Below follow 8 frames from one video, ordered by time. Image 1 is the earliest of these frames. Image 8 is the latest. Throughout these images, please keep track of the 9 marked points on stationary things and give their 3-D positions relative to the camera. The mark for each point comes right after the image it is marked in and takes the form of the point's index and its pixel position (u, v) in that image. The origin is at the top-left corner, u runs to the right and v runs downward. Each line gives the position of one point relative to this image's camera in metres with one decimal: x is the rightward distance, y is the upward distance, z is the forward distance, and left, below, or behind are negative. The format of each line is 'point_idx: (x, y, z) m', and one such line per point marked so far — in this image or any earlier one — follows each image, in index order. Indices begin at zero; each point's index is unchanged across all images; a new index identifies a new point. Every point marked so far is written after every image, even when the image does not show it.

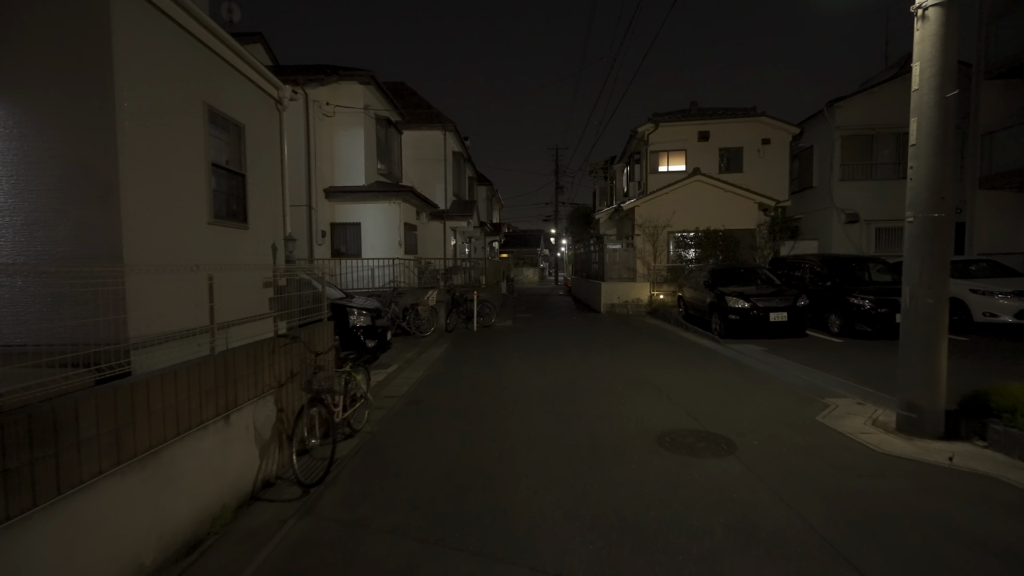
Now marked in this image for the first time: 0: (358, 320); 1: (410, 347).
0: (-3.0, -0.6, +9.3) m
1: (-2.5, -1.5, +11.8) m
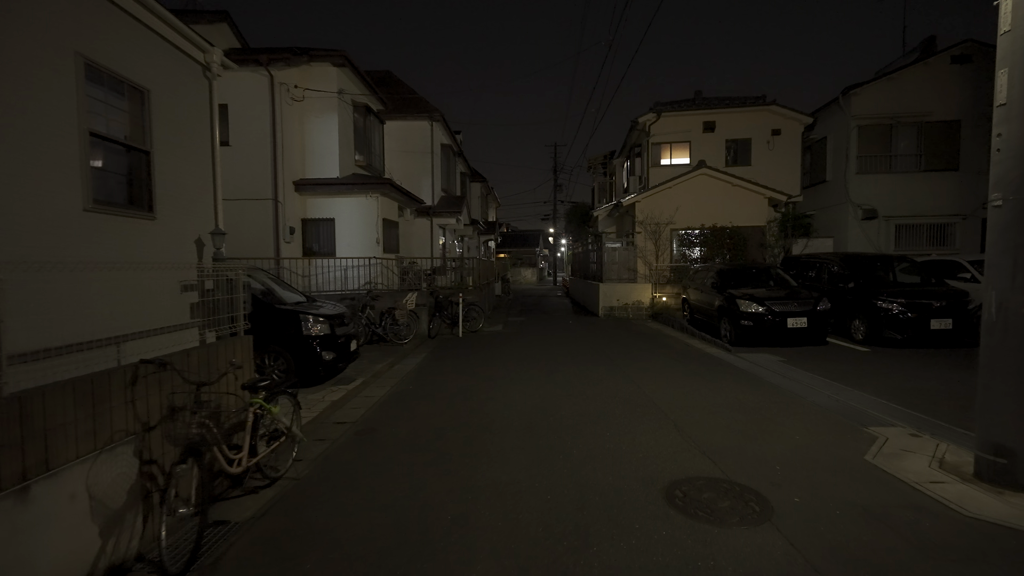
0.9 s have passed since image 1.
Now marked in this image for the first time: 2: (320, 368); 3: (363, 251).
0: (-3.3, -0.7, +8.0) m
1: (-2.8, -1.5, +10.5) m
2: (-3.2, -1.4, +7.9) m
3: (-4.2, +1.0, +13.4) m
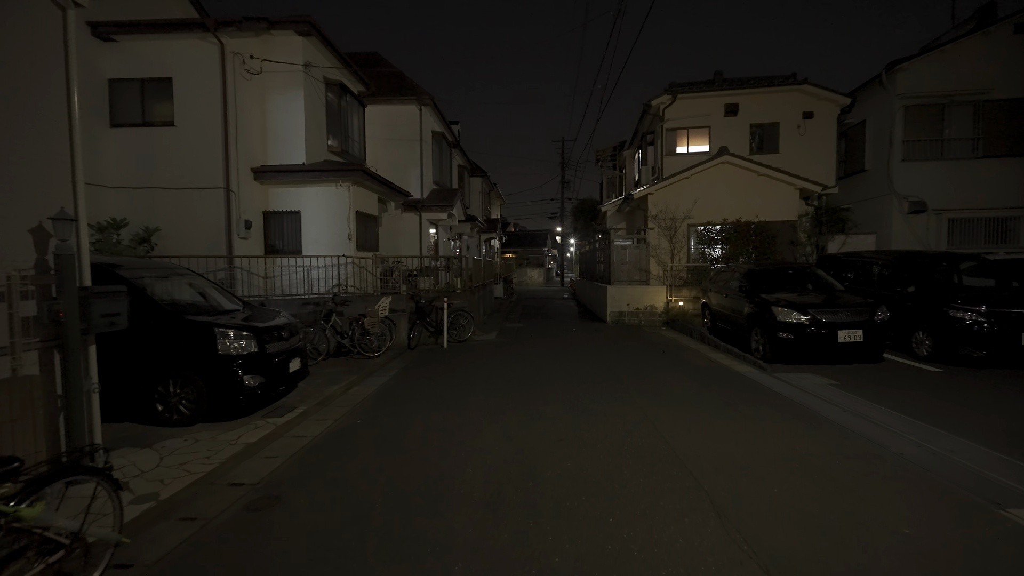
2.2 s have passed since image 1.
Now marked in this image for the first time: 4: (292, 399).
0: (-3.6, -0.8, +6.2) m
1: (-3.1, -1.6, +8.7) m
2: (-3.5, -1.4, +6.2) m
3: (-4.4, +0.9, +11.6) m
4: (-3.3, -1.7, +7.3) m
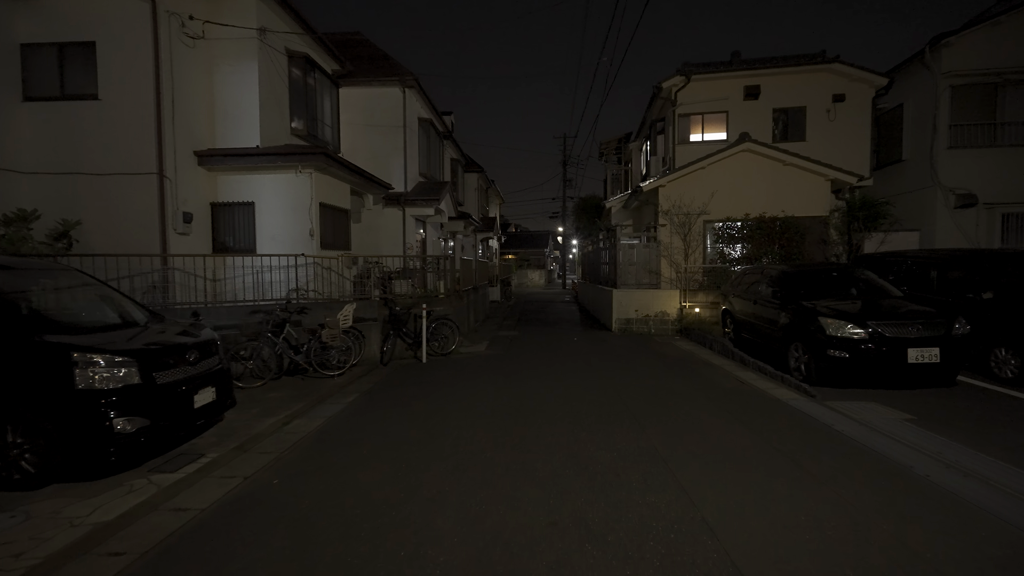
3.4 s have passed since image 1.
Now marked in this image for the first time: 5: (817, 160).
0: (-3.8, -0.8, +4.5) m
1: (-3.3, -1.7, +7.0) m
2: (-3.7, -1.5, +4.4) m
3: (-4.6, +0.9, +9.9) m
4: (-3.6, -1.8, +5.5) m
5: (+8.3, +3.5, +13.1) m
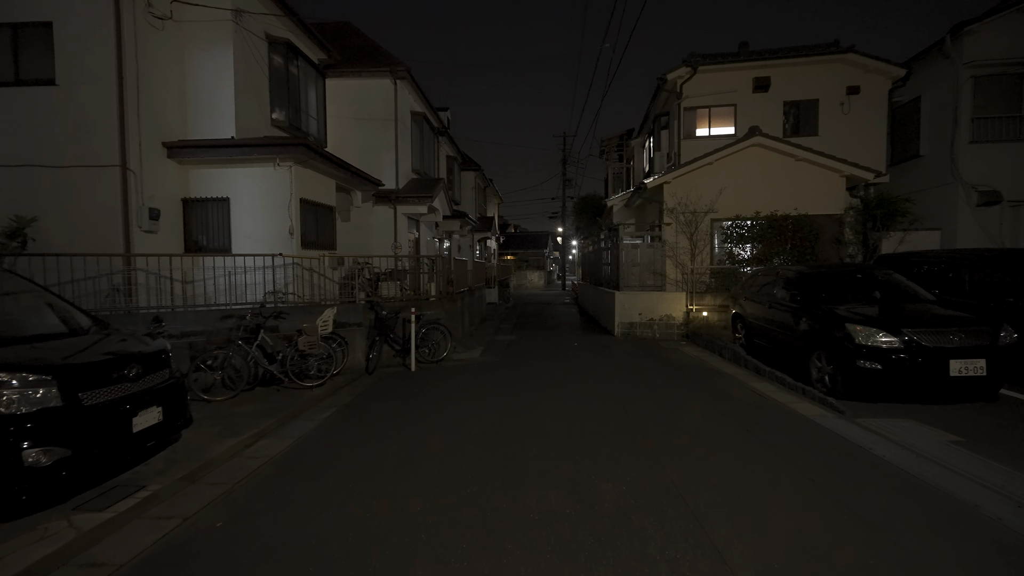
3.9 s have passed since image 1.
0: (-3.9, -0.9, +3.8) m
1: (-3.4, -1.7, +6.2) m
2: (-3.8, -1.6, +3.7) m
3: (-4.7, +0.8, +9.2) m
4: (-3.6, -1.8, +4.8) m
5: (+8.2, +3.4, +12.4) m
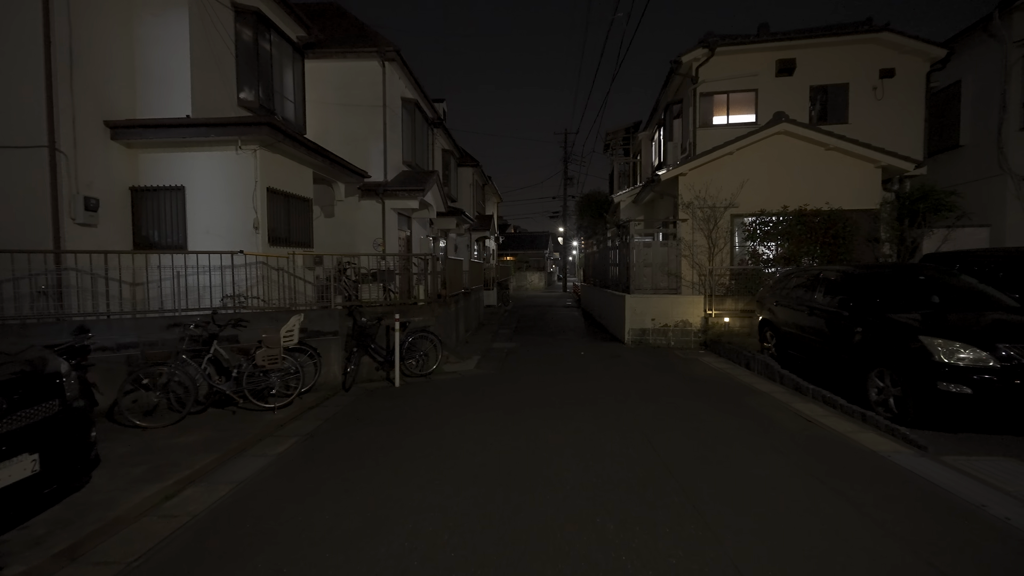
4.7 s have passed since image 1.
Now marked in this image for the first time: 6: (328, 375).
0: (-3.9, -0.9, +2.5) m
1: (-3.4, -1.8, +5.0) m
2: (-3.8, -1.6, +2.5) m
3: (-4.7, +0.8, +8.0) m
4: (-3.7, -1.9, +3.6) m
5: (+8.2, +3.3, +11.2) m
6: (-3.0, -1.4, +7.9) m
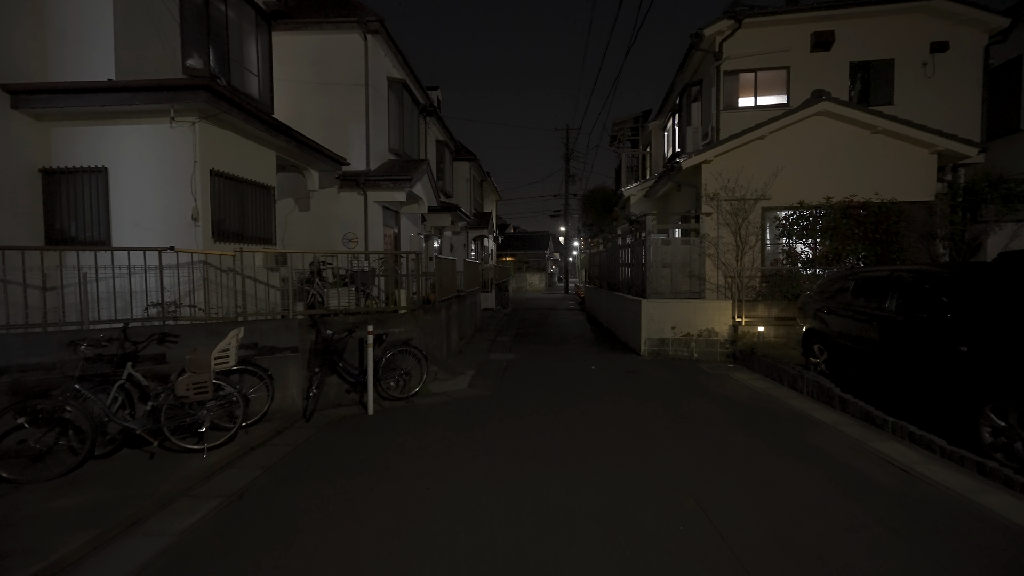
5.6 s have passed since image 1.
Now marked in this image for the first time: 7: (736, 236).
0: (-3.9, -1.0, +1.0) m
1: (-3.4, -1.9, +3.5) m
2: (-3.8, -1.6, +1.0) m
3: (-4.7, +0.7, +6.5) m
4: (-3.7, -1.9, +2.1) m
5: (+8.2, +3.3, +9.7) m
6: (-3.0, -1.5, +6.4) m
7: (+4.7, +1.1, +10.2) m
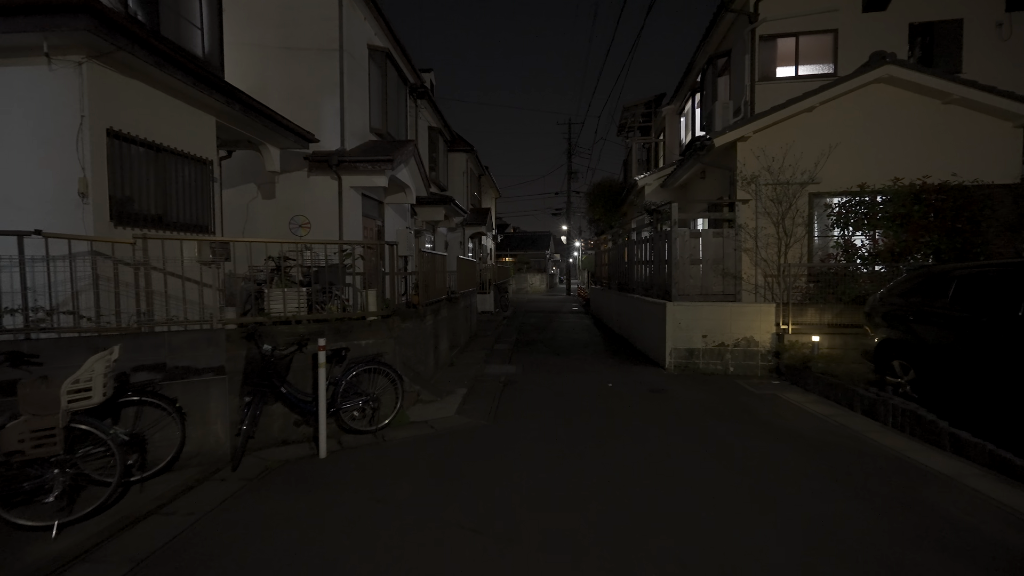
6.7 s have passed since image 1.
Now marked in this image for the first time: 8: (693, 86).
0: (-3.9, -0.9, -0.6) m
1: (-3.4, -1.8, +1.8) m
2: (-3.8, -1.6, -0.7) m
3: (-4.7, +0.7, +4.8) m
4: (-3.7, -1.9, +0.4) m
5: (+8.2, +3.3, +8.0) m
6: (-3.0, -1.5, +4.7) m
7: (+4.7, +1.1, +8.5) m
8: (+5.0, +5.7, +13.5) m
